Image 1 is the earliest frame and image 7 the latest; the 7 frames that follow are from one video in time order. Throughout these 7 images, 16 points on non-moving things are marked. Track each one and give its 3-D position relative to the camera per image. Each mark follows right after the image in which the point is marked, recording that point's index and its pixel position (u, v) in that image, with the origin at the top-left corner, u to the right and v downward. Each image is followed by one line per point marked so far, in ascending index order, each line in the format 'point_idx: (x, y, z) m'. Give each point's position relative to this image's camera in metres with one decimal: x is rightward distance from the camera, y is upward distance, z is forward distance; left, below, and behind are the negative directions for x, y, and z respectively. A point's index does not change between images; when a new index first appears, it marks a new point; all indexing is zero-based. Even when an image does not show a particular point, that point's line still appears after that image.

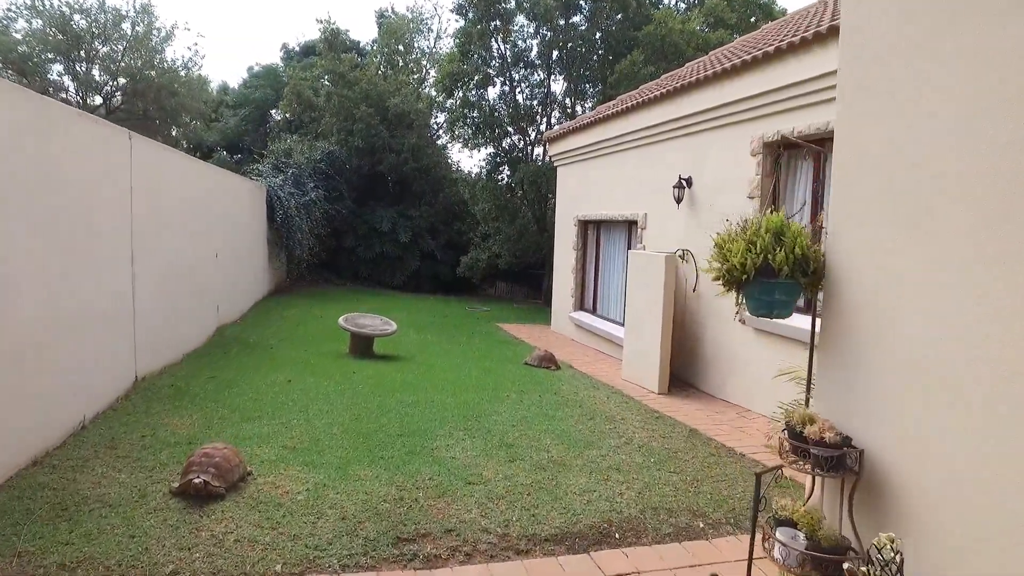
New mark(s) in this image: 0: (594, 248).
0: (+1.2, +0.6, +10.2) m
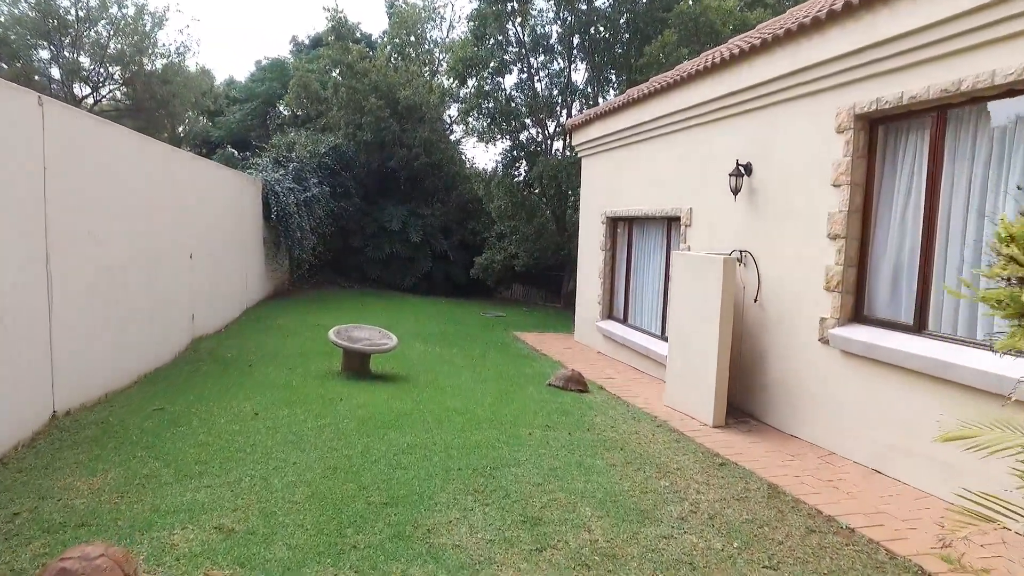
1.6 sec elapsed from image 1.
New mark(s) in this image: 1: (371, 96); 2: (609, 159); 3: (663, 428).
0: (+1.5, +0.5, +9.0) m
1: (-3.4, +4.6, +16.8) m
2: (+1.3, +1.7, +9.3) m
3: (+1.1, -1.0, +5.2) m
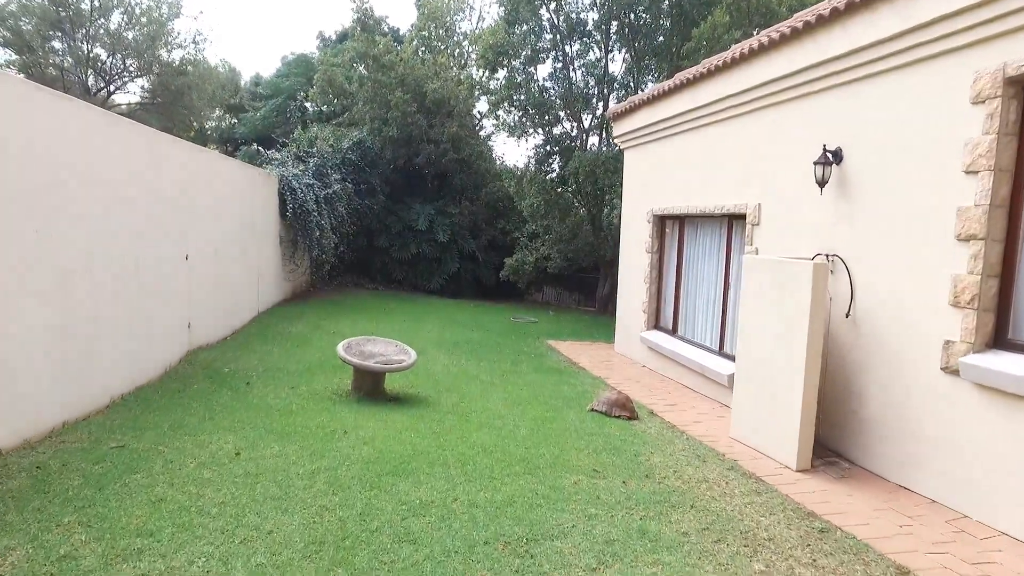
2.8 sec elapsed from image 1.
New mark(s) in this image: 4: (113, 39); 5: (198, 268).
0: (+1.9, +0.4, +8.0) m
1: (-2.6, +4.5, +16.0) m
2: (+1.7, +1.6, +8.3) m
3: (+1.4, -1.1, +4.2) m
4: (-7.7, +4.8, +13.5) m
5: (-3.3, +0.2, +7.4) m
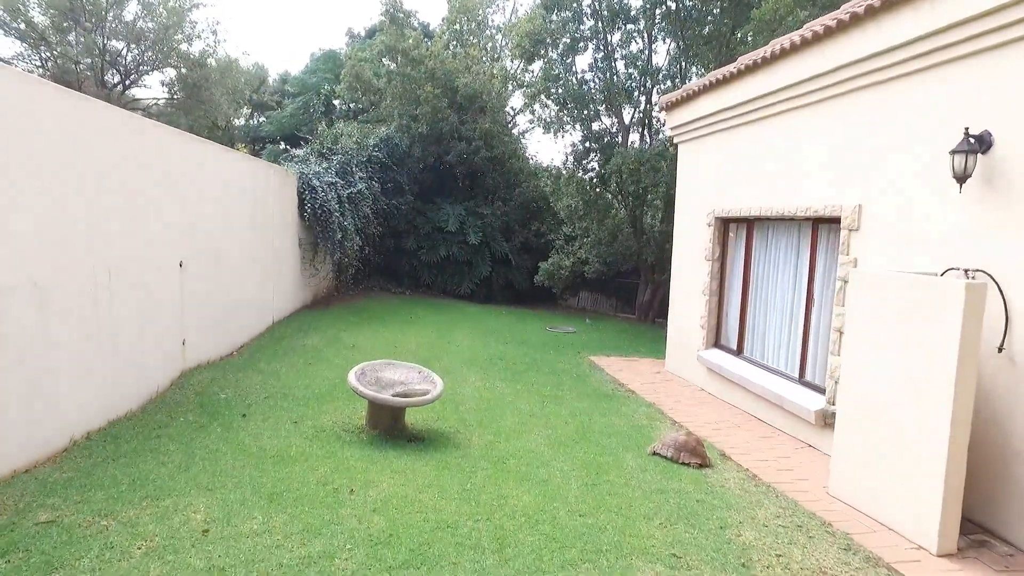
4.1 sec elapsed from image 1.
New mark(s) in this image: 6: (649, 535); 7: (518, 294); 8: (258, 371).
0: (+2.3, +0.3, +7.0) m
1: (-1.8, +4.4, +15.2) m
2: (+2.1, +1.5, +7.3) m
3: (+1.6, -1.2, +3.2) m
4: (-7.0, +4.8, +12.9) m
5: (-2.9, +0.1, +6.6) m
6: (+0.6, -1.1, +3.3) m
7: (+0.1, -0.1, +17.5) m
8: (-2.3, -0.7, +6.2) m
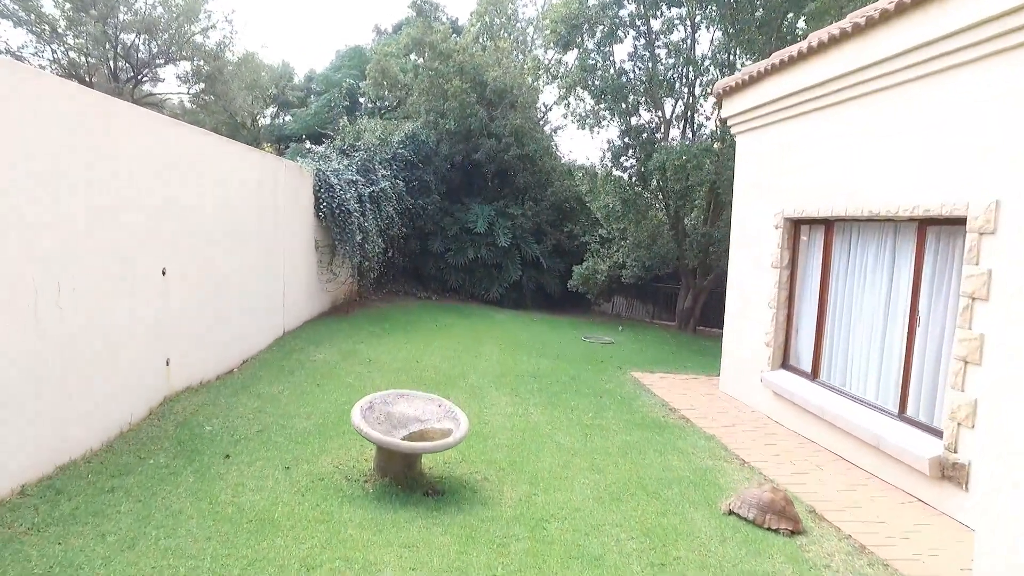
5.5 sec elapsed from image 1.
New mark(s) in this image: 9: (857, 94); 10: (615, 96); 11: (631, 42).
0: (+2.6, +0.2, +6.0) m
1: (-1.2, +4.3, +14.4) m
2: (+2.5, +1.4, +6.3) m
3: (+1.8, -1.3, +2.2) m
4: (-6.4, +4.7, +12.3) m
5: (-2.6, 0.0, +5.8) m
6: (+0.8, -1.2, +2.3) m
7: (+0.9, -0.3, +16.6) m
8: (-2.0, -0.8, +5.4) m
9: (+2.6, +1.4, +5.3) m
10: (+1.9, +3.5, +12.6) m
11: (+2.1, +4.4, +12.7) m
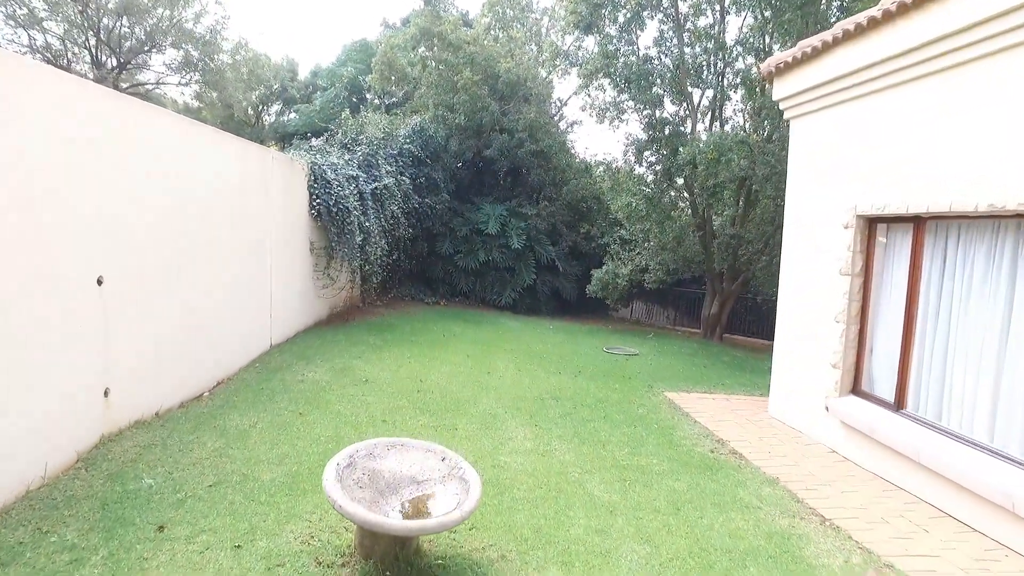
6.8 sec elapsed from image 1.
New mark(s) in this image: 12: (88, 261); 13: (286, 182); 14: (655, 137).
0: (+2.7, +0.1, +5.0) m
1: (-0.9, +4.2, +13.4) m
2: (+2.6, +1.3, +5.2) m
3: (+1.8, -1.4, +1.2) m
4: (-6.2, +4.6, +11.4) m
5: (-2.5, 0.0, +4.8) m
6: (+0.9, -1.3, +1.3) m
7: (+1.2, -0.4, +15.6) m
8: (-1.8, -0.9, +4.4) m
9: (+2.7, +1.4, +4.2) m
10: (+2.1, +3.4, +11.6) m
11: (+2.4, +4.3, +11.7) m
12: (-2.4, +0.2, +3.8) m
13: (-2.6, +1.2, +8.1) m
14: (+2.4, +2.6, +11.9) m
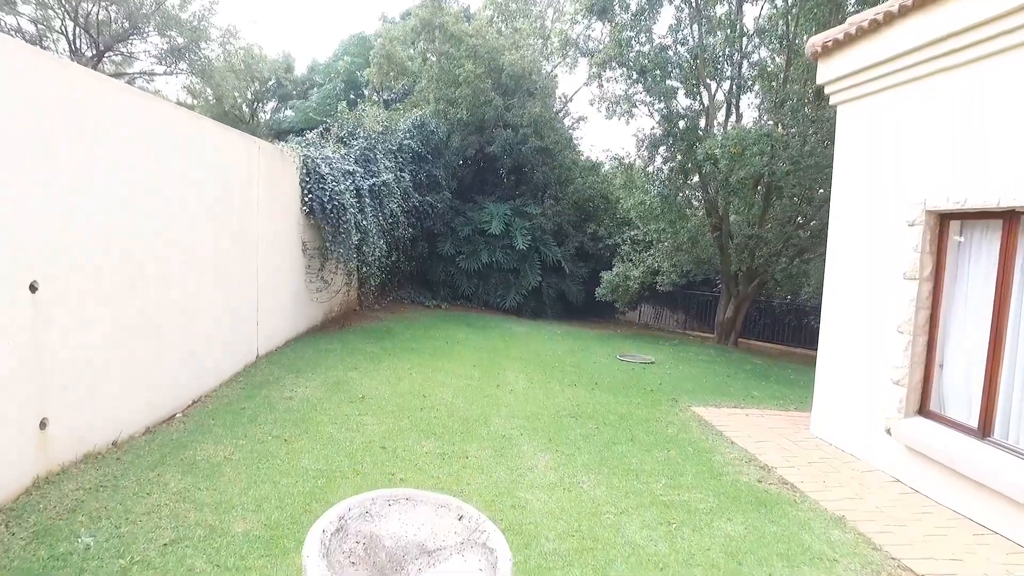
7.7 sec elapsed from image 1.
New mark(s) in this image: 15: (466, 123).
0: (+2.9, +0.1, +4.3) m
1: (-0.8, +4.2, +12.7) m
2: (+2.8, +1.3, +4.6) m
3: (+2.0, -1.4, +0.5) m
4: (-6.1, +4.6, +10.7) m
5: (-2.4, -0.1, +4.1) m
6: (+1.0, -1.3, +0.6) m
7: (+1.3, -0.4, +14.9) m
8: (-1.7, -0.9, +3.7) m
9: (+2.8, +1.3, +3.5) m
10: (+2.2, +3.3, +10.9) m
11: (+2.5, +4.3, +11.0) m
12: (-2.2, +0.1, +3.1) m
13: (-2.5, +1.2, +7.4) m
14: (+2.5, +2.5, +11.2) m
15: (-0.9, +3.1, +13.0) m
